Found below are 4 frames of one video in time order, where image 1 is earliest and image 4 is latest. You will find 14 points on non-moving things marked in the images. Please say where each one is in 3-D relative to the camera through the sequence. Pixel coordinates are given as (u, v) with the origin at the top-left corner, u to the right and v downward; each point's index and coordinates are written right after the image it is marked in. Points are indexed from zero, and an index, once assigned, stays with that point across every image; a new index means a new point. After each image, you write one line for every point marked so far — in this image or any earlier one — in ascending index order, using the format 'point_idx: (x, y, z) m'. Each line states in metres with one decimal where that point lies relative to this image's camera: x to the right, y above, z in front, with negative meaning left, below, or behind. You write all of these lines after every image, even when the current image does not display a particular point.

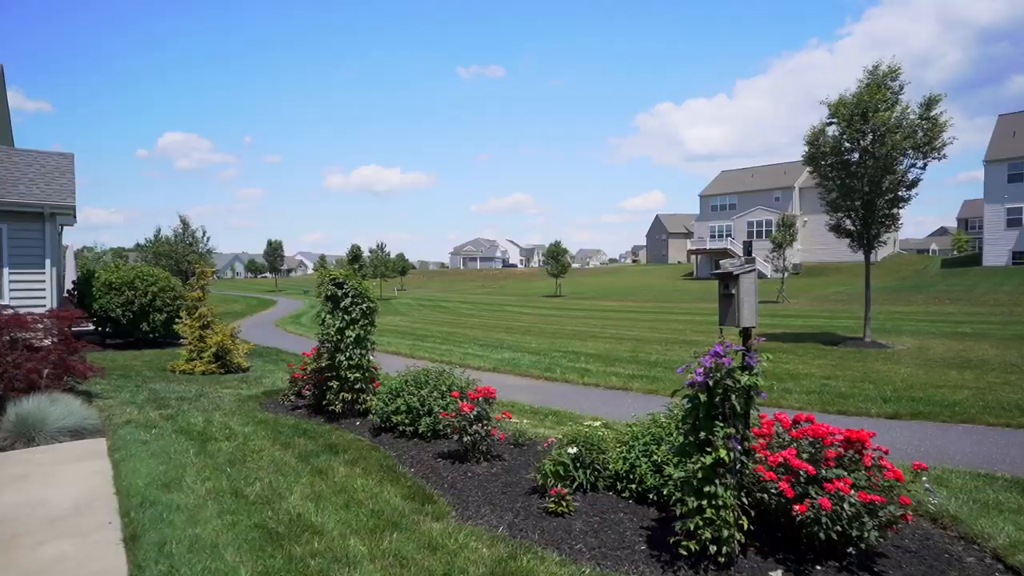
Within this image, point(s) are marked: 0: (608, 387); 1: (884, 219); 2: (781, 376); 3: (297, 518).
0: (+1.8, -1.9, +12.7) m
1: (+9.4, +1.7, +16.7) m
2: (+5.2, -1.7, +12.5) m
3: (-1.5, -1.6, +4.6) m
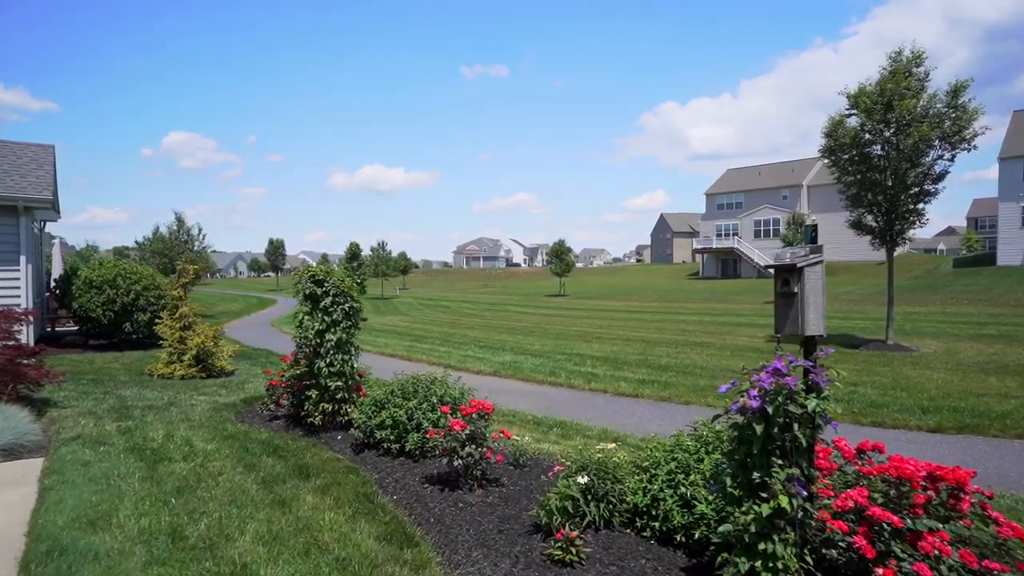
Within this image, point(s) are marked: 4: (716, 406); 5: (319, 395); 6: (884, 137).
0: (+1.9, -1.9, +11.8) m
1: (+9.4, +1.7, +15.8) m
2: (+5.2, -1.7, +11.6) m
3: (-1.5, -1.6, +3.7) m
4: (+3.2, -1.9, +10.4) m
5: (-2.2, -1.2, +7.6) m
6: (+8.7, +3.5, +15.6) m
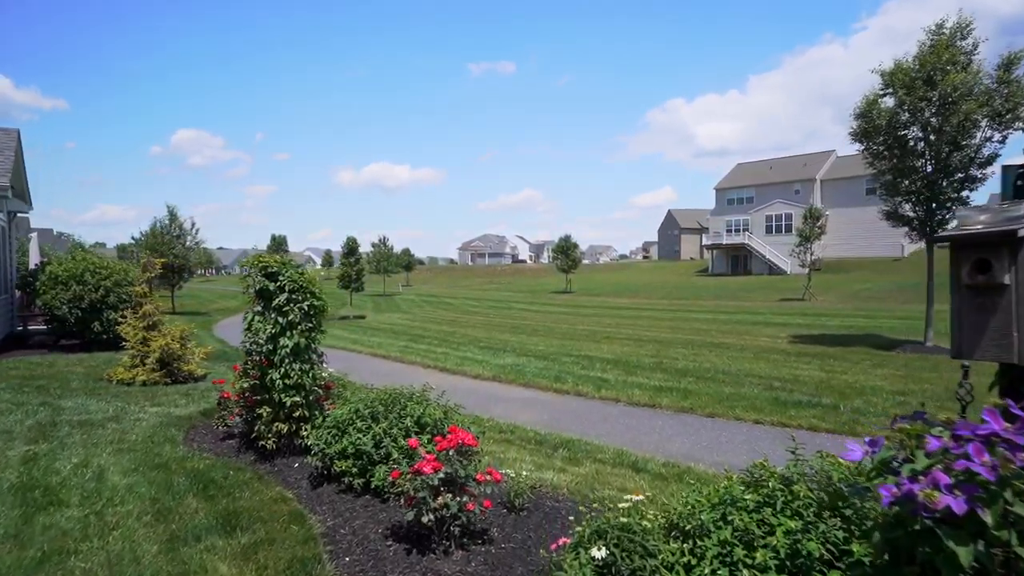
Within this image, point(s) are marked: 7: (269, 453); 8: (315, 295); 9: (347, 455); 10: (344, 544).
0: (+1.9, -1.8, +10.4) m
1: (+9.5, +1.8, +14.3) m
2: (+5.2, -1.7, +10.2) m
3: (-1.6, -1.5, +2.3) m
4: (+3.2, -1.8, +9.0) m
5: (-2.3, -1.2, +6.2) m
6: (+8.8, +3.6, +14.1) m
7: (-2.3, -1.6, +6.3) m
8: (-1.9, -0.1, +6.5) m
9: (-1.3, -1.3, +5.3) m
10: (-1.1, -1.6, +4.2) m
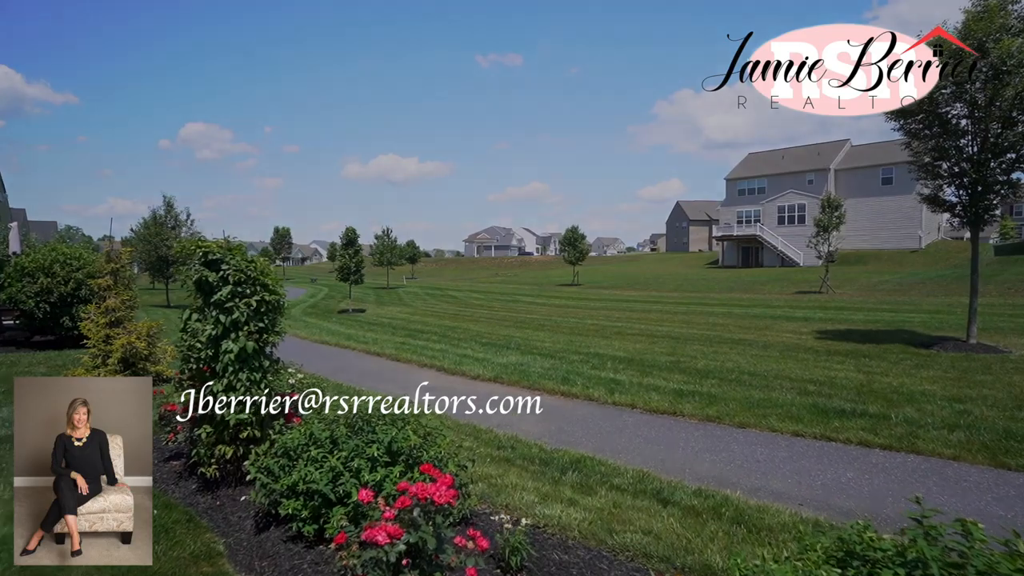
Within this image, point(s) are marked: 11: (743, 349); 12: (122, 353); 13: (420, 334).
0: (+1.9, -1.7, +9.2) m
1: (+9.5, +2.0, +12.9) m
2: (+5.2, -1.6, +8.9) m
3: (-1.6, -1.5, +1.2) m
4: (+3.2, -1.7, +7.8) m
5: (-2.3, -1.1, +5.0) m
6: (+8.8, +3.8, +12.7) m
7: (-2.3, -1.5, +5.2) m
8: (-1.9, 0.0, +5.3) m
9: (-1.4, -1.3, +4.1) m
10: (-1.1, -1.6, +3.0) m
11: (+4.9, -1.3, +14.2) m
12: (-6.1, -1.0, +10.3) m
13: (-2.5, -1.2, +18.0) m
